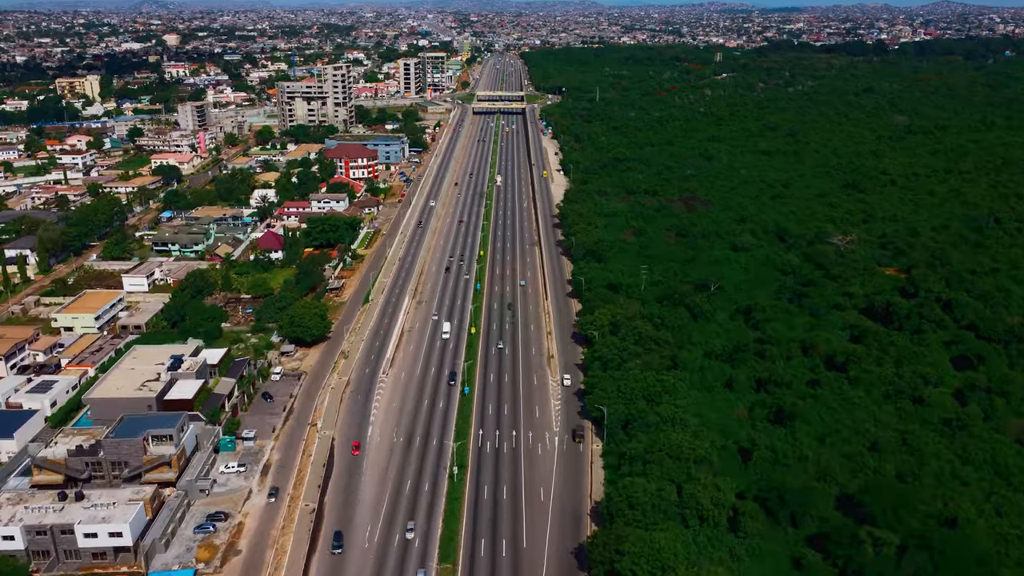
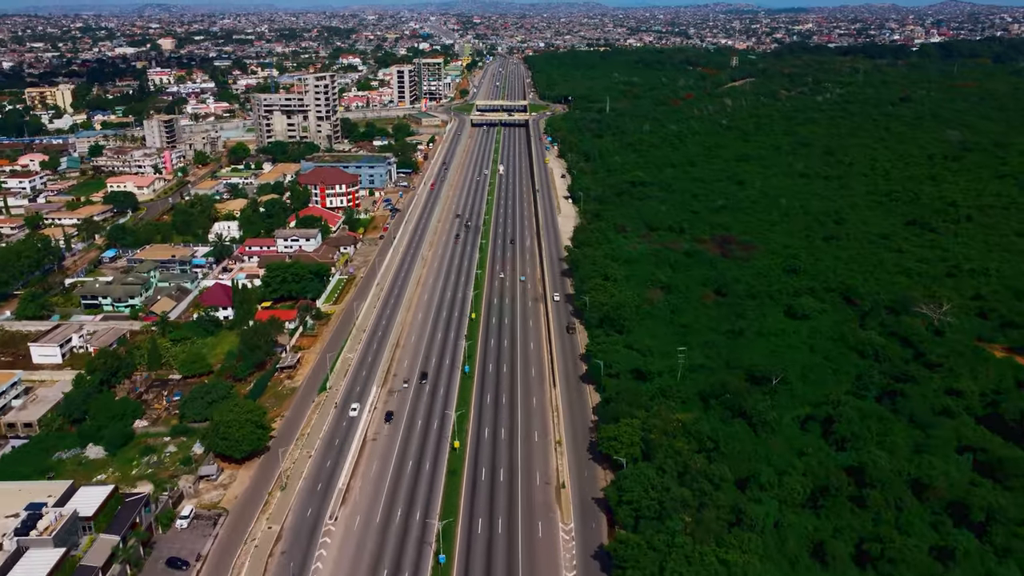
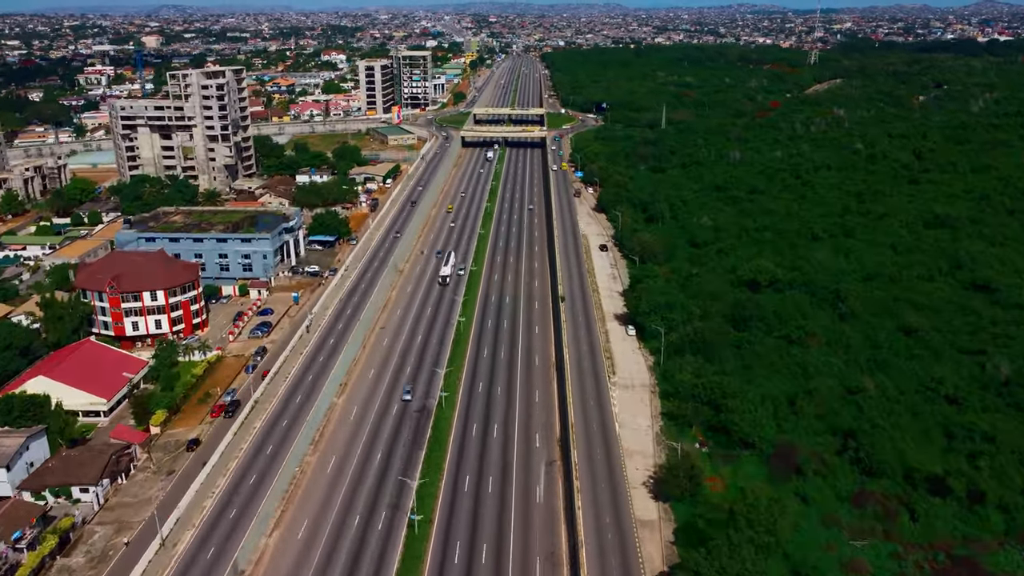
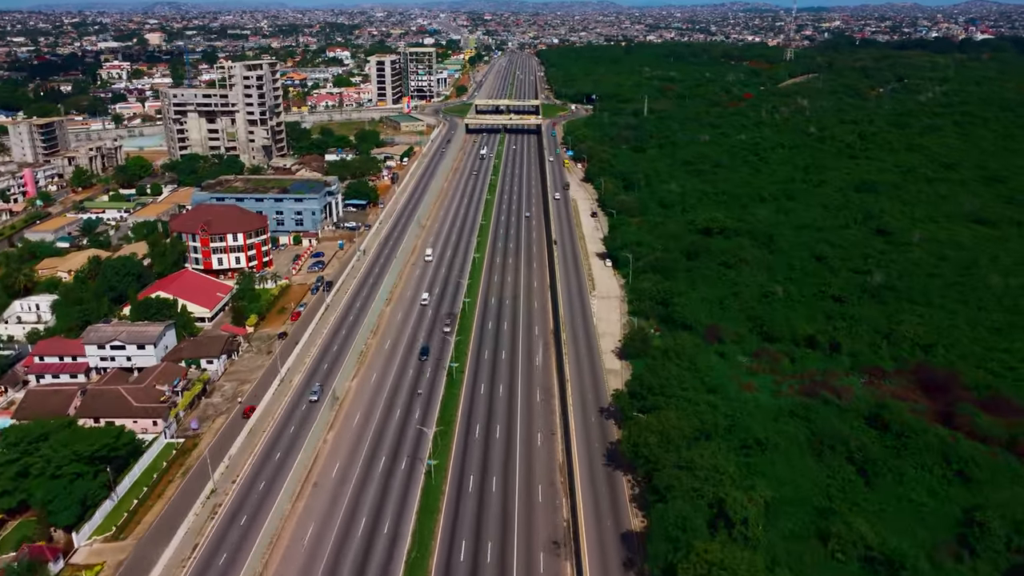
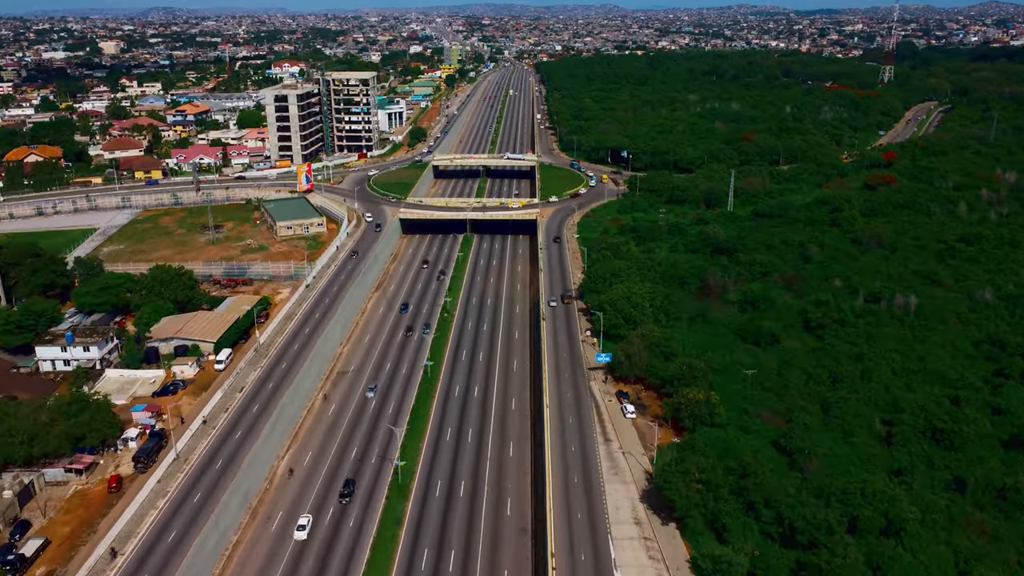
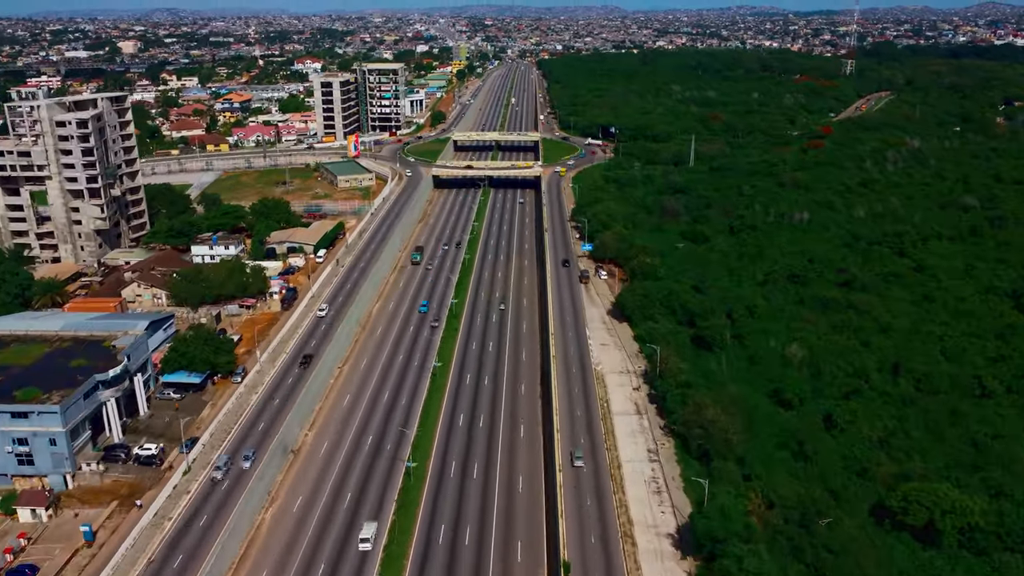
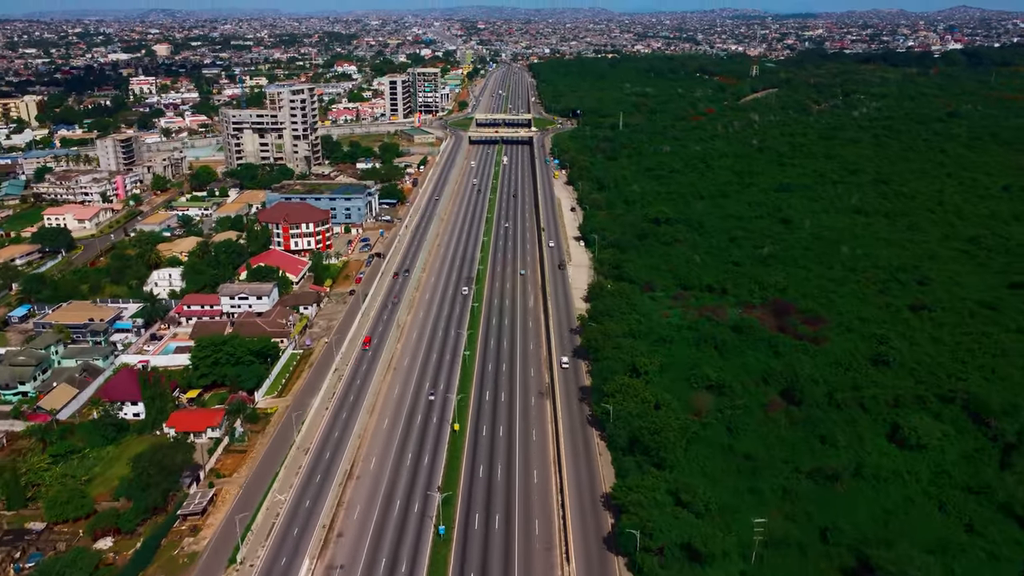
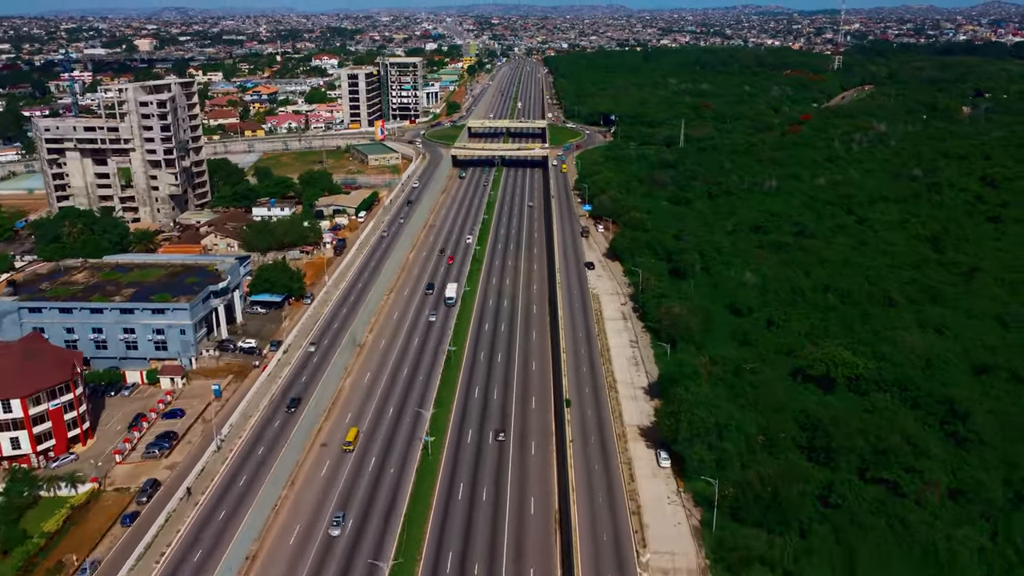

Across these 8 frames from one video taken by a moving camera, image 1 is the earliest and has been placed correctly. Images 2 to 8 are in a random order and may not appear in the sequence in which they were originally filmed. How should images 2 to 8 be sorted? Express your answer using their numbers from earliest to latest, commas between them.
2, 7, 4, 3, 8, 6, 5
